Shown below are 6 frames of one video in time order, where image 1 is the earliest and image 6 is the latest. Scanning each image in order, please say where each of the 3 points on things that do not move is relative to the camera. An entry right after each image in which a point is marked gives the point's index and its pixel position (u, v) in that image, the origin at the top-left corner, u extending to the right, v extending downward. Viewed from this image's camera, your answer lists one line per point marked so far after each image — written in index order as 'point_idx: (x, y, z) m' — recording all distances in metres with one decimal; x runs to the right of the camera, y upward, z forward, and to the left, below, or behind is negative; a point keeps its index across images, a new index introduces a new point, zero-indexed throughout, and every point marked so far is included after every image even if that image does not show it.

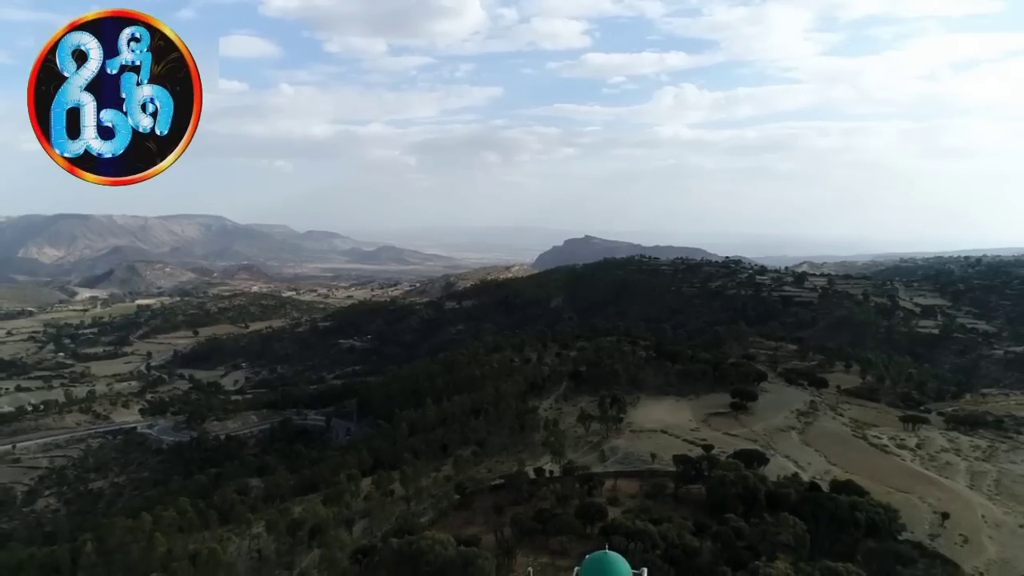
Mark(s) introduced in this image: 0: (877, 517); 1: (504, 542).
0: (+10.9, -6.8, +19.1) m
1: (-0.1, -7.0, +18.7) m
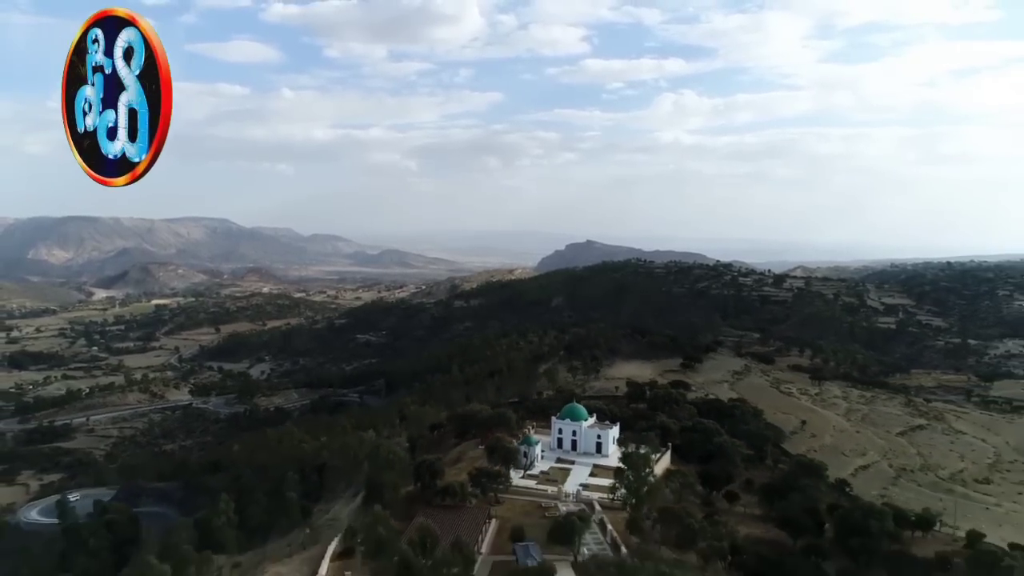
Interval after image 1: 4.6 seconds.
0: (+11.4, -6.0, +31.2) m
1: (+0.4, -6.2, +30.8) m
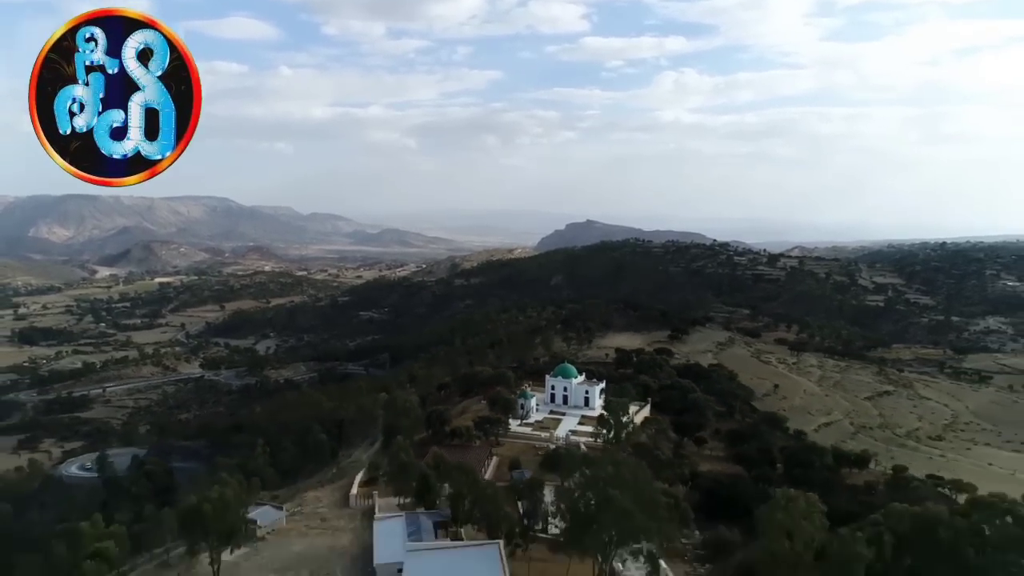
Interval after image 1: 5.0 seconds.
0: (+11.4, -4.7, +34.6) m
1: (+0.3, -4.9, +34.2) m
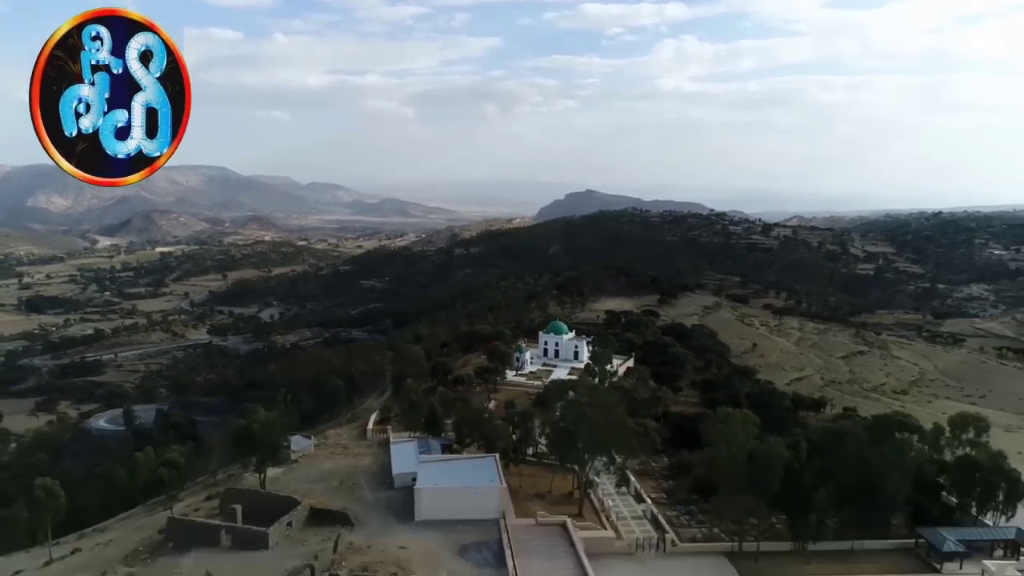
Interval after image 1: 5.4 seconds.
0: (+11.2, -2.7, +37.4) m
1: (+0.1, -2.9, +37.0) m
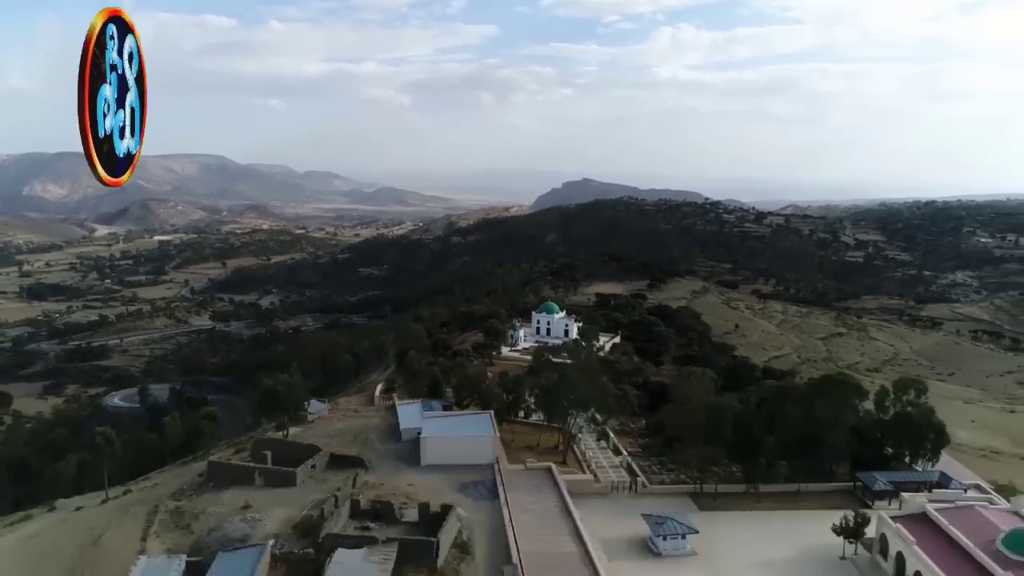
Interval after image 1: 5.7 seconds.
0: (+10.9, -1.6, +39.7) m
1: (-0.1, -1.9, +39.3) m
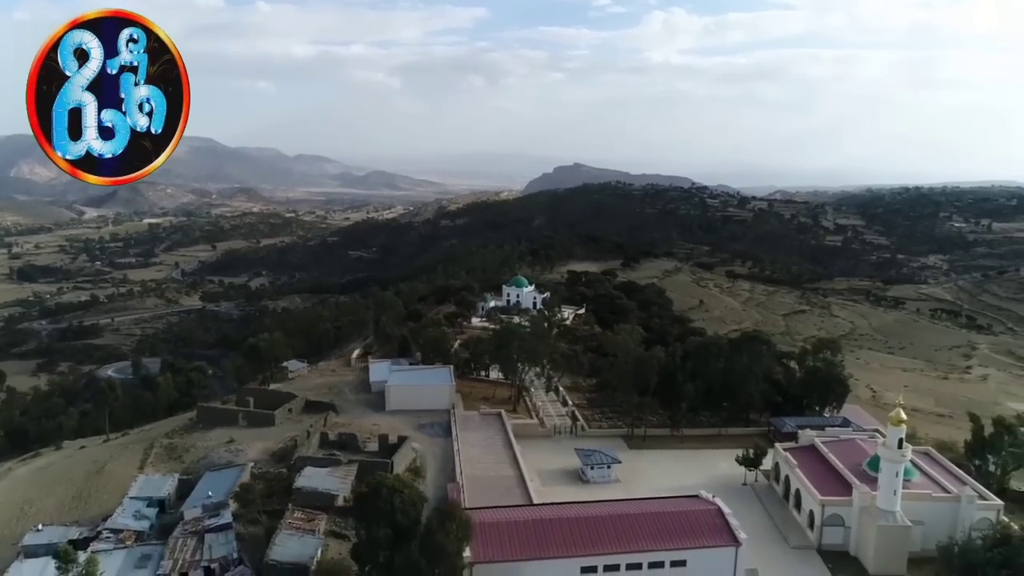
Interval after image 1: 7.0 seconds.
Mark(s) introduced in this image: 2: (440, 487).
0: (+9.3, -0.1, +42.1) m
1: (-1.8, -0.4, +41.5) m
2: (-1.9, -5.7, +18.0) m
